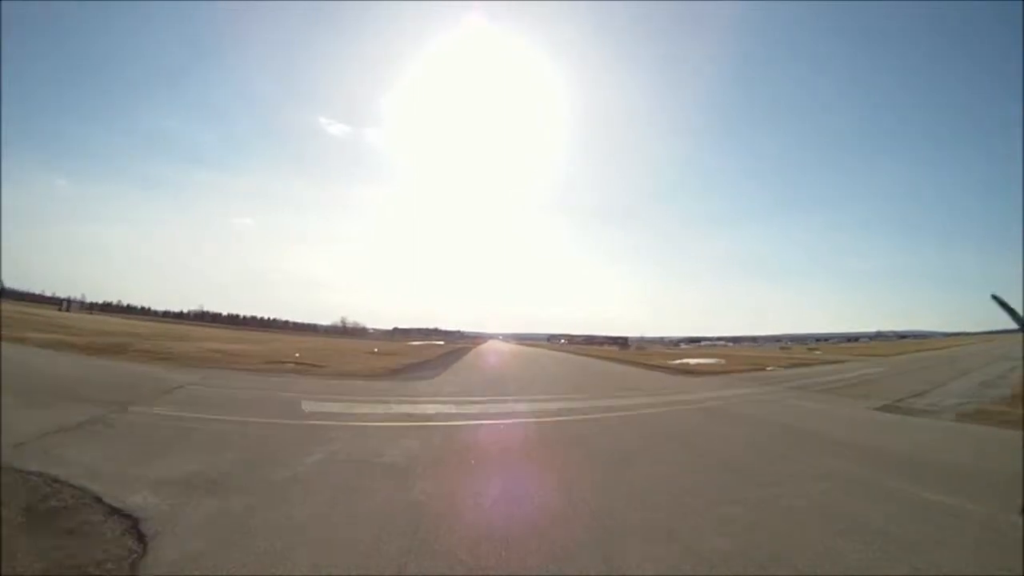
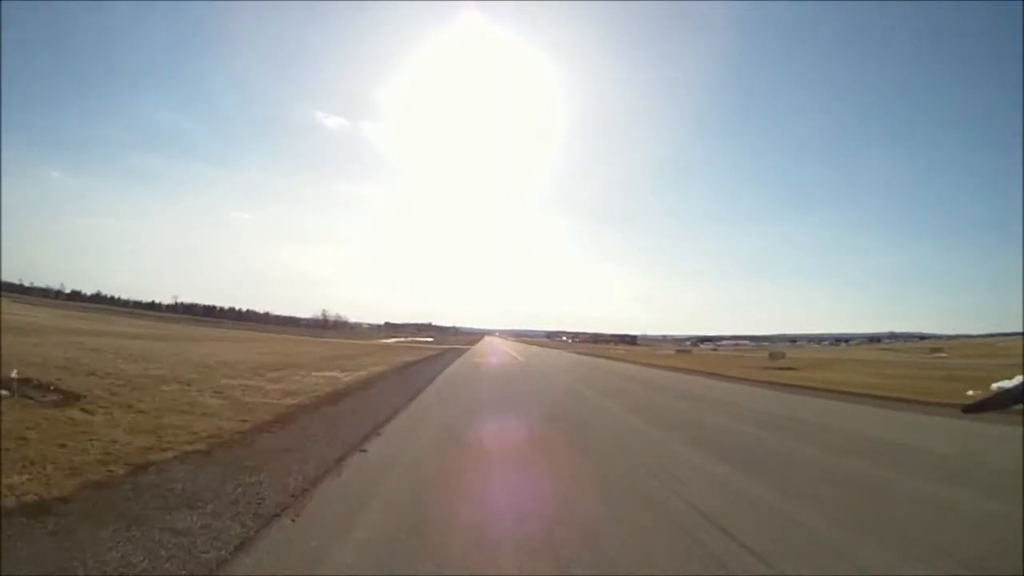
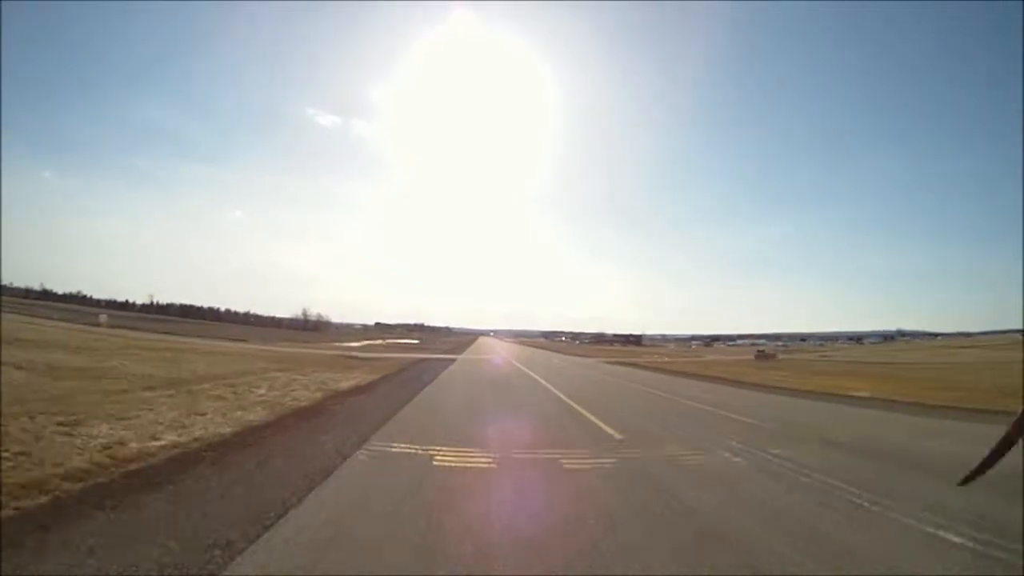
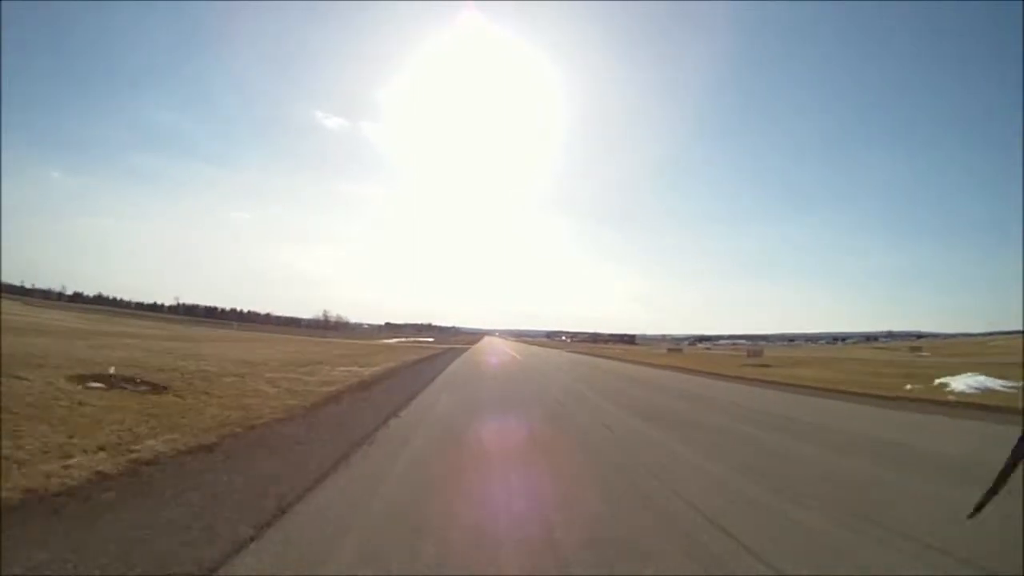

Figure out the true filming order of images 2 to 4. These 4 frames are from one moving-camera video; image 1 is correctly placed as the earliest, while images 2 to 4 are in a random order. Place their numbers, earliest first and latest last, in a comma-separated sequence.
4, 2, 3
